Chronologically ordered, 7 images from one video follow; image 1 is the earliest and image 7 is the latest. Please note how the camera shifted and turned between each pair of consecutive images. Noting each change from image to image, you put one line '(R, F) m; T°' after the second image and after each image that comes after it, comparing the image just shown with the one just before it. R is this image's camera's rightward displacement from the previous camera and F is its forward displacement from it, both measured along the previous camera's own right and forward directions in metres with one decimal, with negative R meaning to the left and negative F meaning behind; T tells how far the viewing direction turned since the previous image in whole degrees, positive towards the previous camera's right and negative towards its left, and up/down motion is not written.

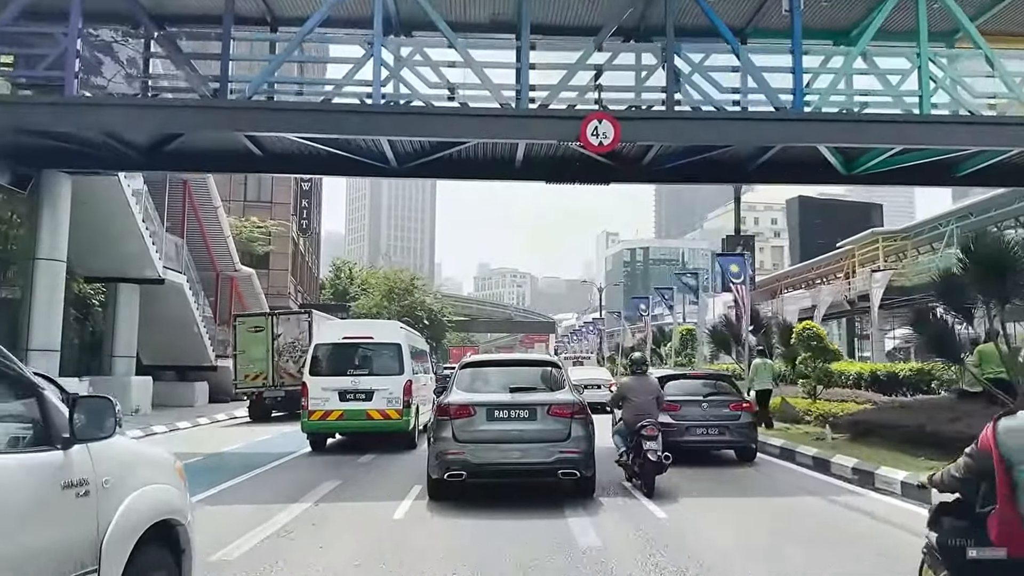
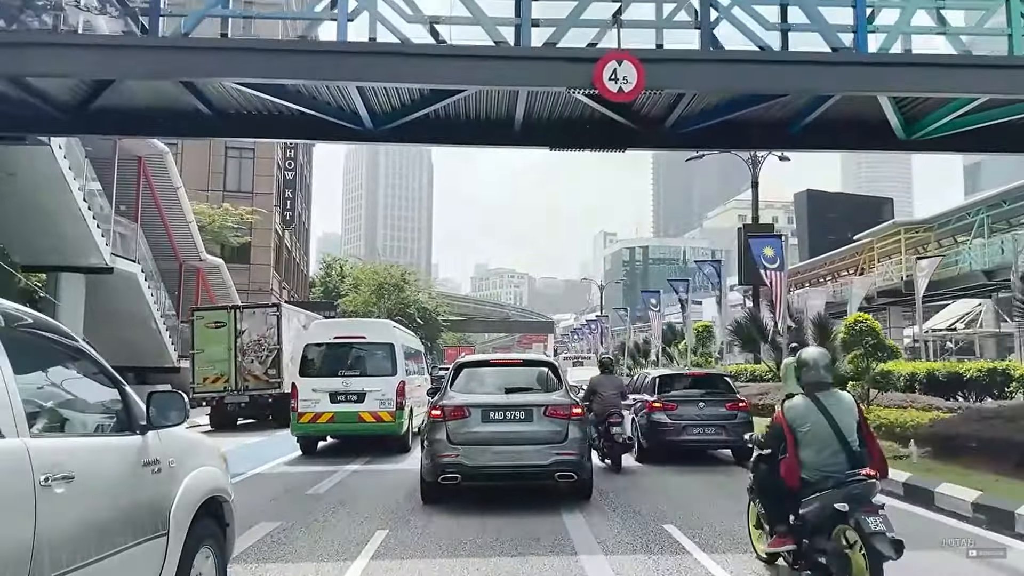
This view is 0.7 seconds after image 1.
(0.0, +2.6) m; 0°
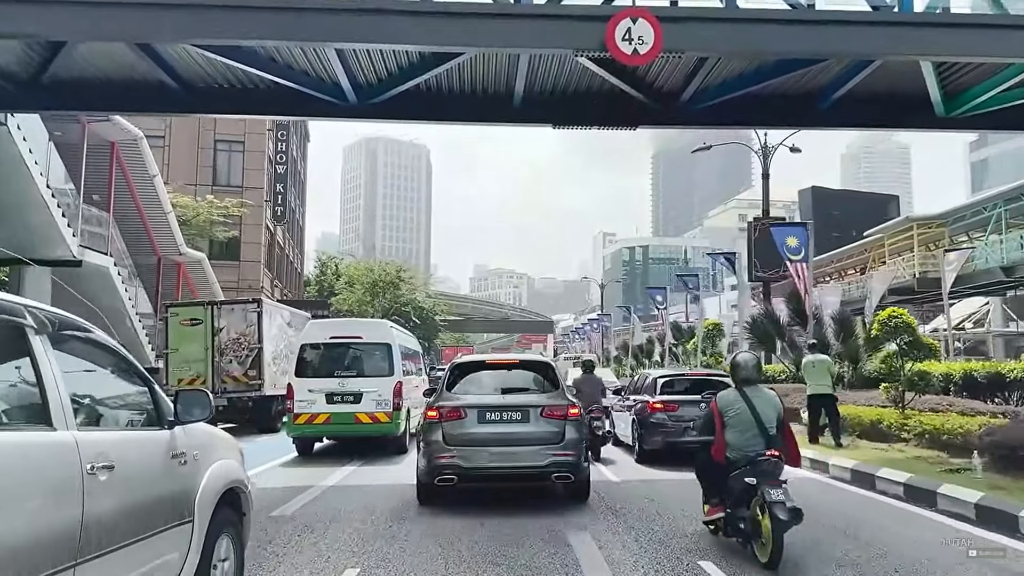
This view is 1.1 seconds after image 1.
(0.0, +1.3) m; 0°
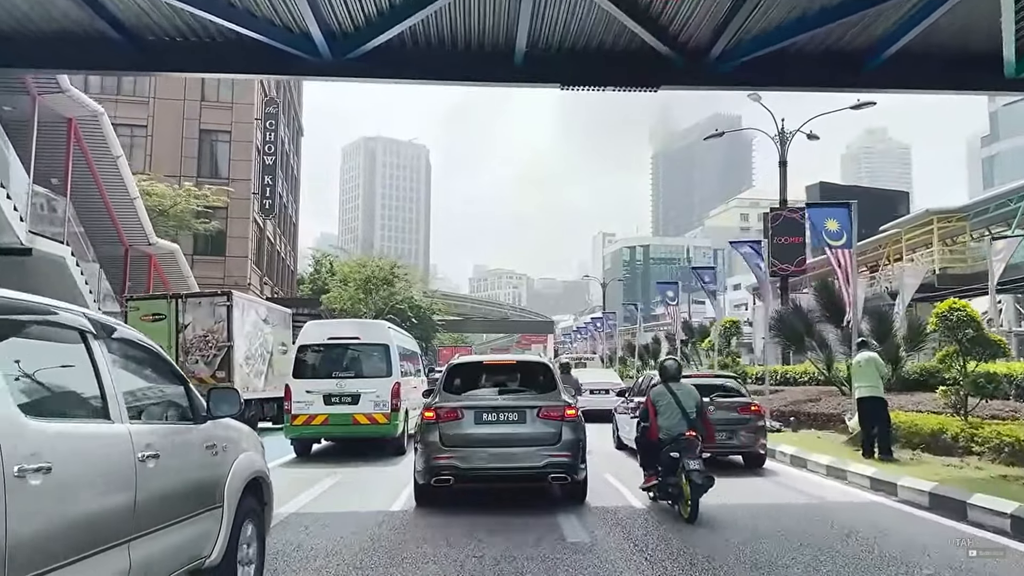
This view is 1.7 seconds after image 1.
(0.0, +1.8) m; 0°
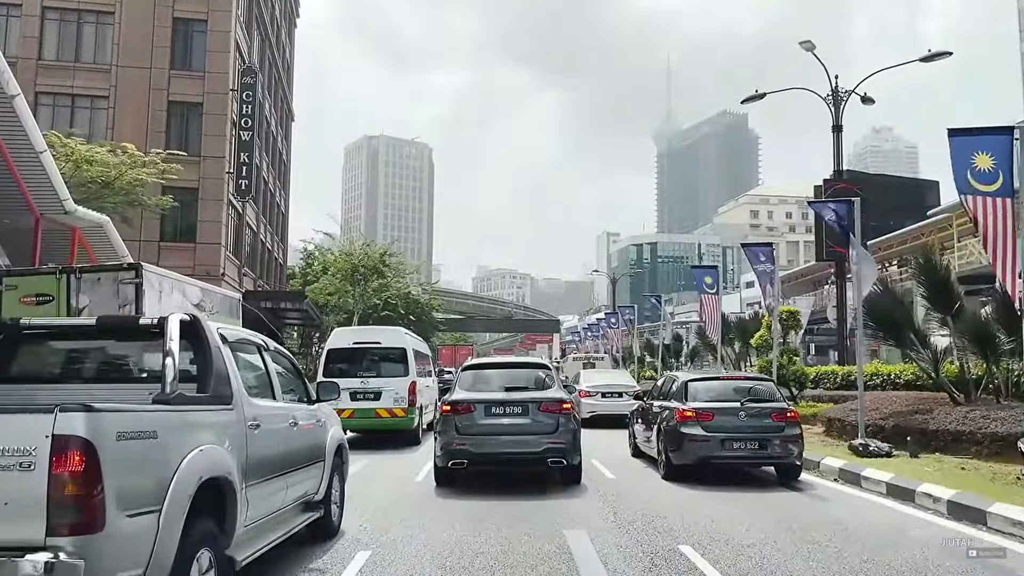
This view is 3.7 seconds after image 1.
(-0.1, +3.9) m; 0°
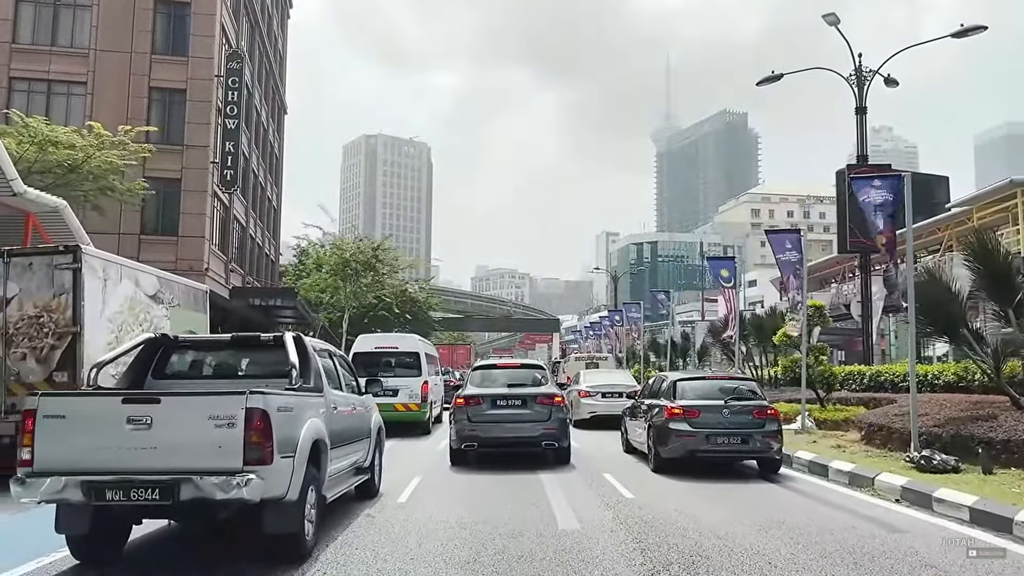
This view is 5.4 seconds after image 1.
(0.0, +1.6) m; 0°
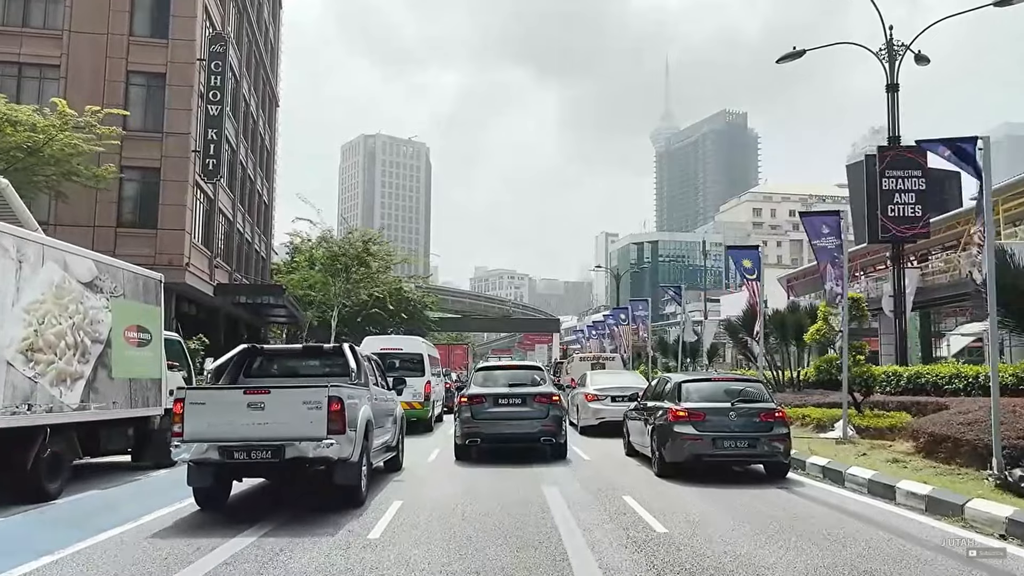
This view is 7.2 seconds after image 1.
(0.0, +1.7) m; 0°
